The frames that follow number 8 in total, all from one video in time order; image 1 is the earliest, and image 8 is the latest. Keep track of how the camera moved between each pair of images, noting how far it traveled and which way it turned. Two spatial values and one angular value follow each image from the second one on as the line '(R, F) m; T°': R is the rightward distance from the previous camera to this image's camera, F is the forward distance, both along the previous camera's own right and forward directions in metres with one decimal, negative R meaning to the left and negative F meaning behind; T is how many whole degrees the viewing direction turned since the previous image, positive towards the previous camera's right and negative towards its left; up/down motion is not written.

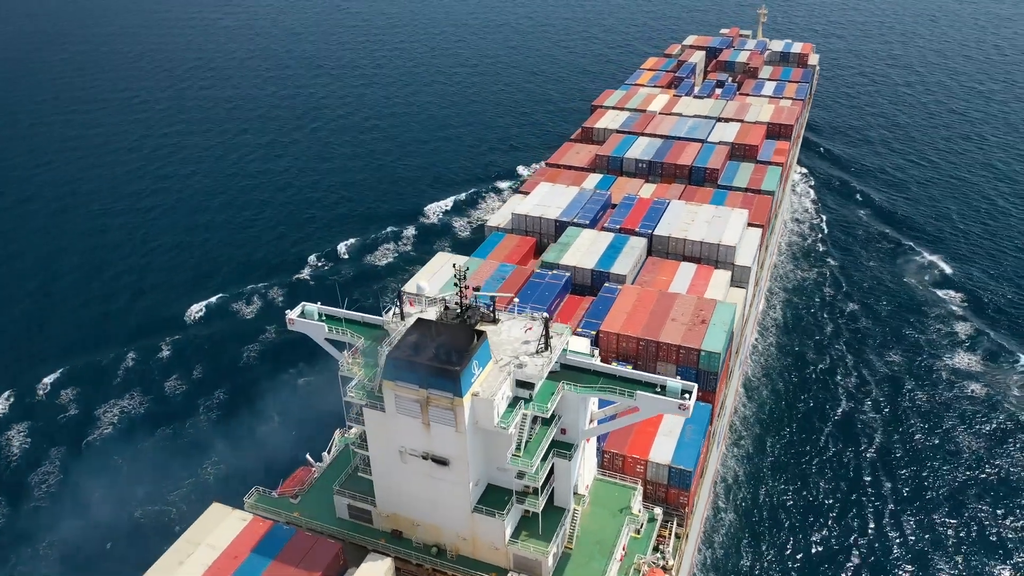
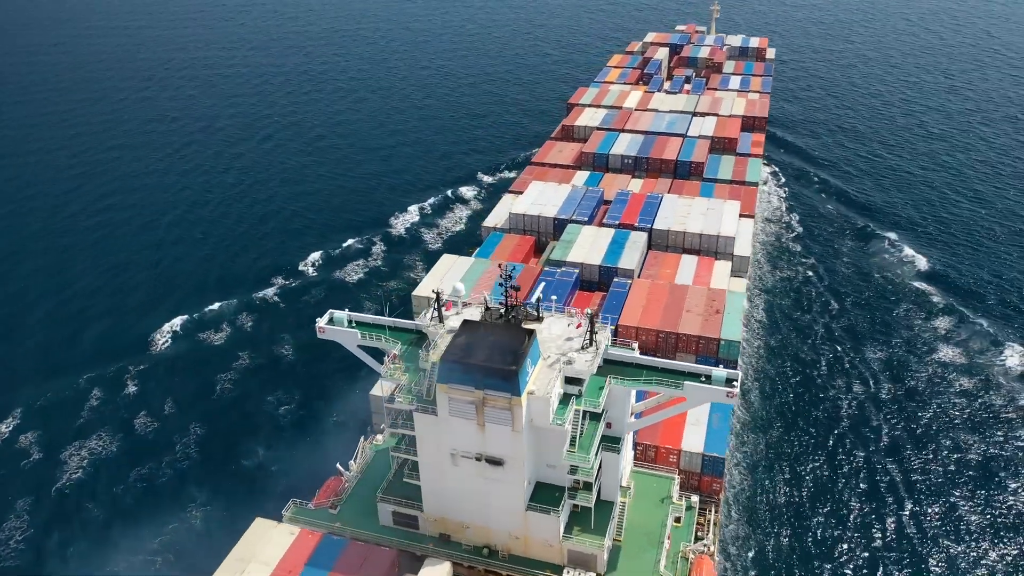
(-5.3, 0.0) m; +4°
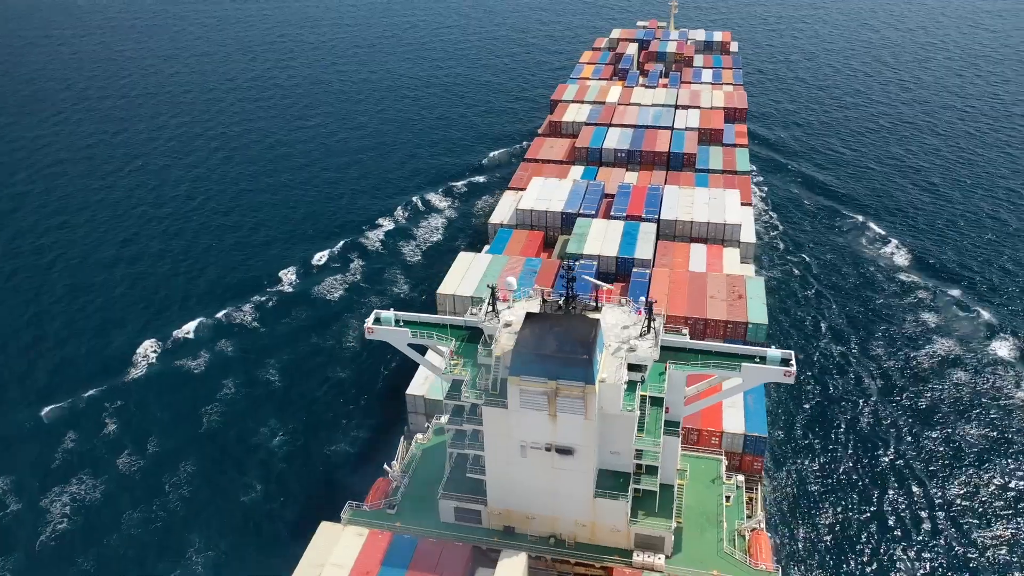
(-6.2, -0.2) m; +4°
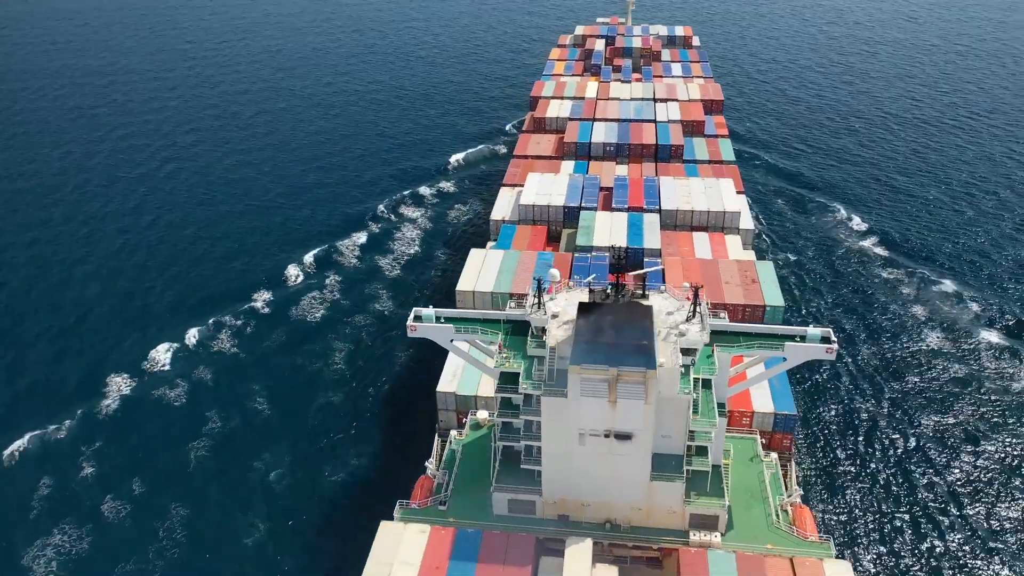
(-5.7, -0.2) m; +4°
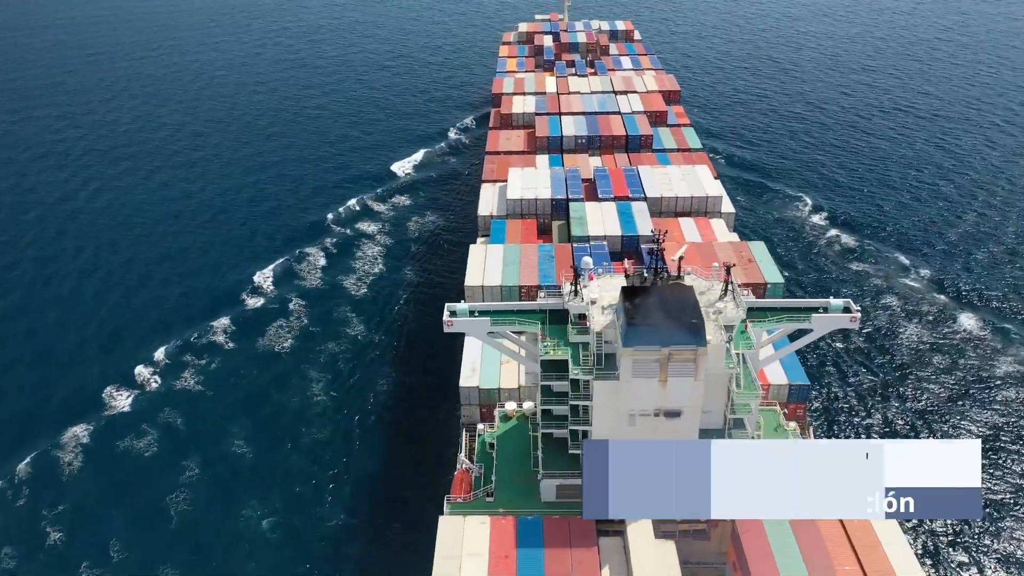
(-6.6, -0.3) m; +6°
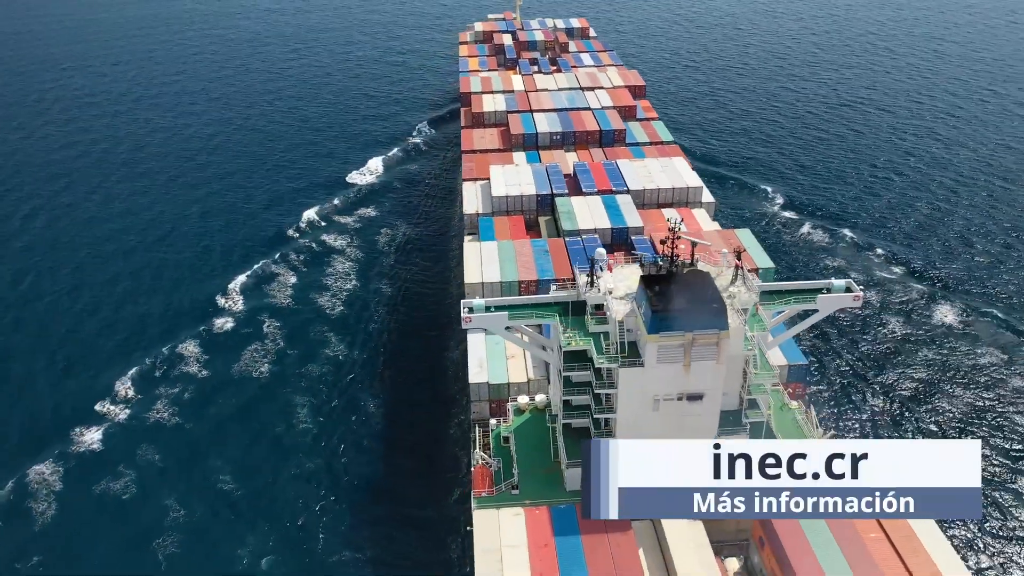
(-4.3, -0.4) m; +4°
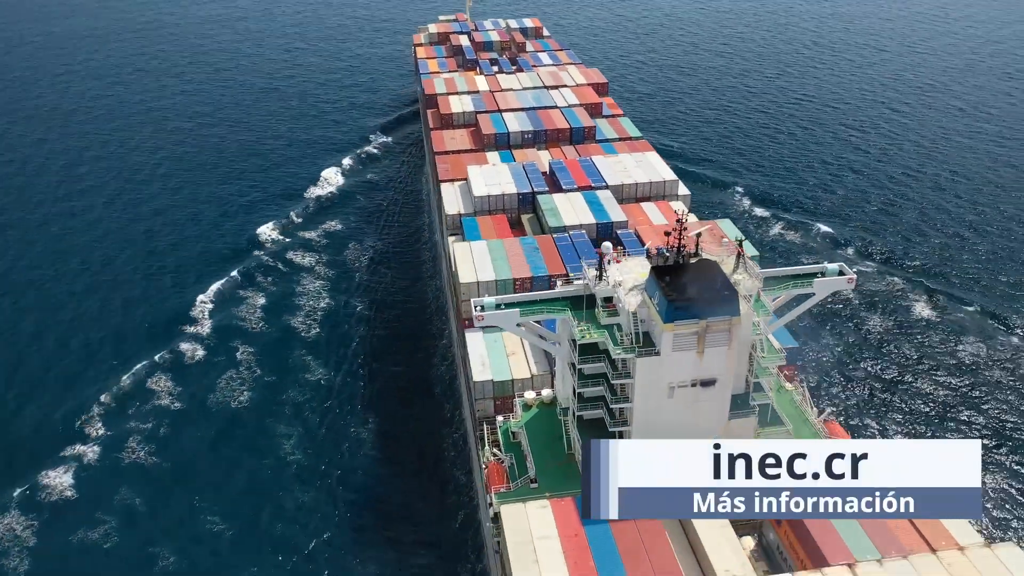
(-4.0, -0.4) m; +4°
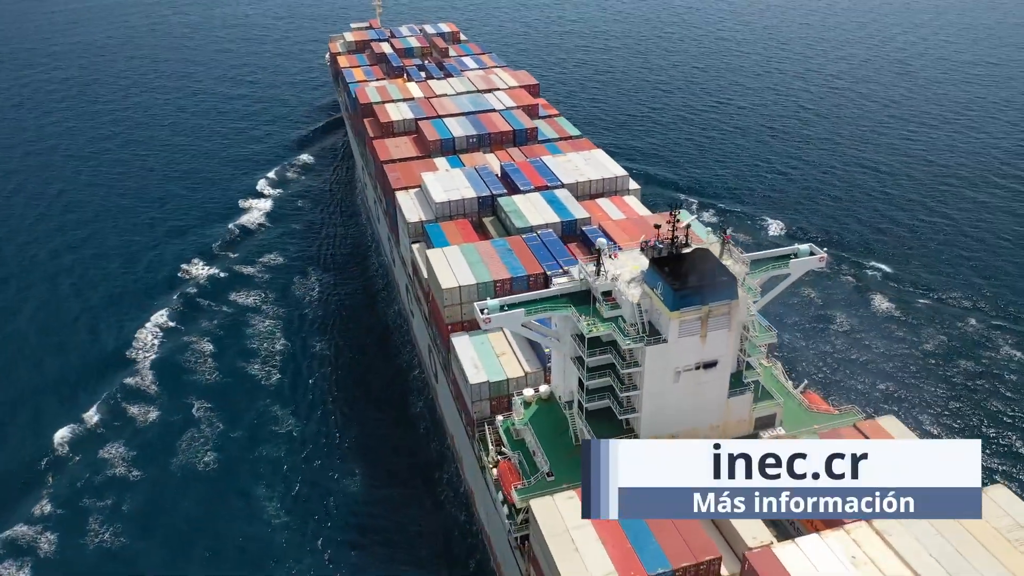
(-6.2, -0.8) m; +7°
